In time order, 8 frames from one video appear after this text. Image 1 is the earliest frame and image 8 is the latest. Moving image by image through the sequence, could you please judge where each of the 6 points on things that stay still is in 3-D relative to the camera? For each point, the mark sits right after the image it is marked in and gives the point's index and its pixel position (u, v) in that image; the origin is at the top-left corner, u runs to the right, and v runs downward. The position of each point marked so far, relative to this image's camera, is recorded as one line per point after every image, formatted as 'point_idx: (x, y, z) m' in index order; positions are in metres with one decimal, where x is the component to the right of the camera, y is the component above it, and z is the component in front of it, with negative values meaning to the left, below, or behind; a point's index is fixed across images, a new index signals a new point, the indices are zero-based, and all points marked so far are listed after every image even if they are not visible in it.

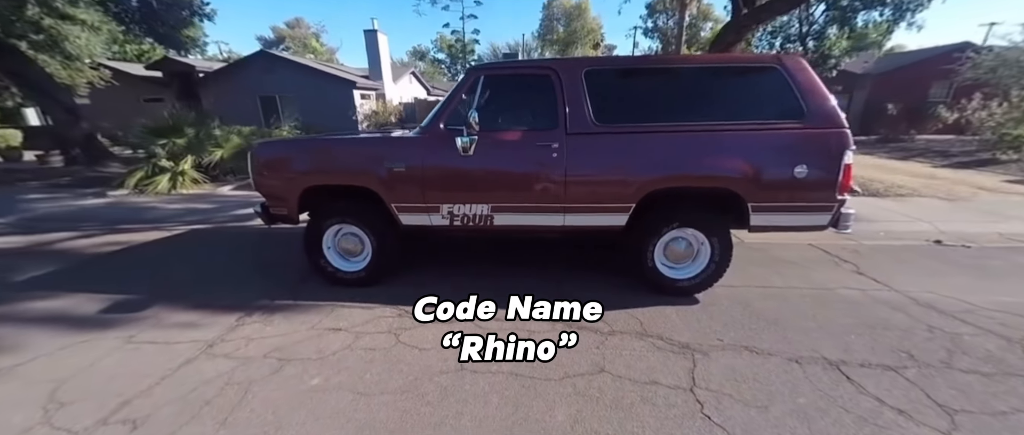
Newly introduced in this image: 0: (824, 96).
0: (+2.4, +0.9, +2.9) m
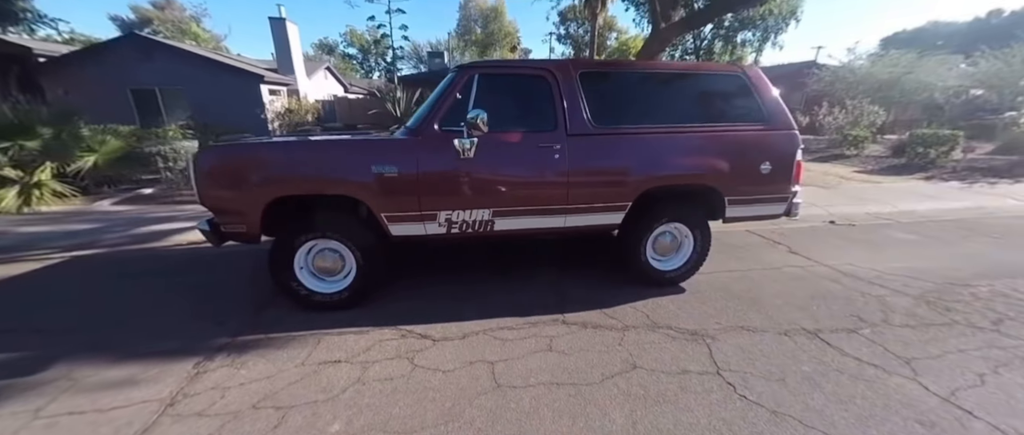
0: (+2.4, +1.0, +3.4) m
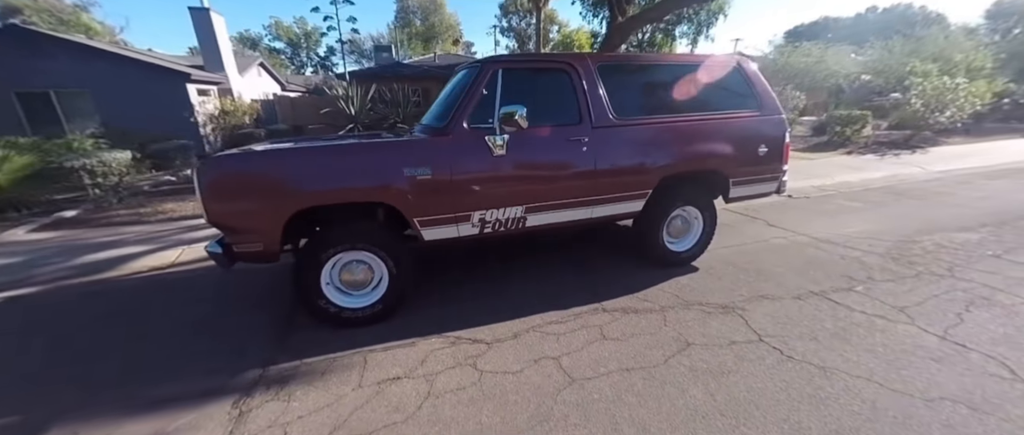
0: (+2.5, +1.2, +3.7) m
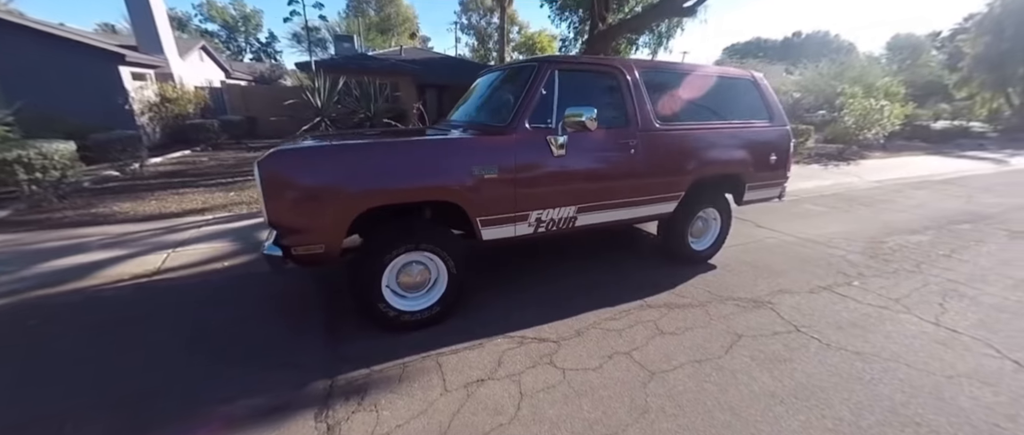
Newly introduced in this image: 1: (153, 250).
0: (+2.8, +1.2, +4.1) m
1: (-3.8, -0.3, +4.2) m
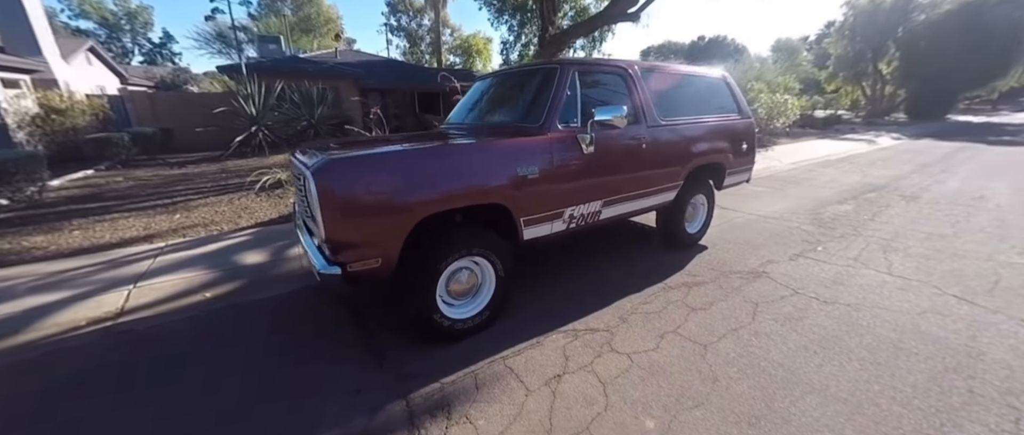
0: (+2.7, +1.4, +4.6) m
1: (-3.7, -0.6, +3.5) m
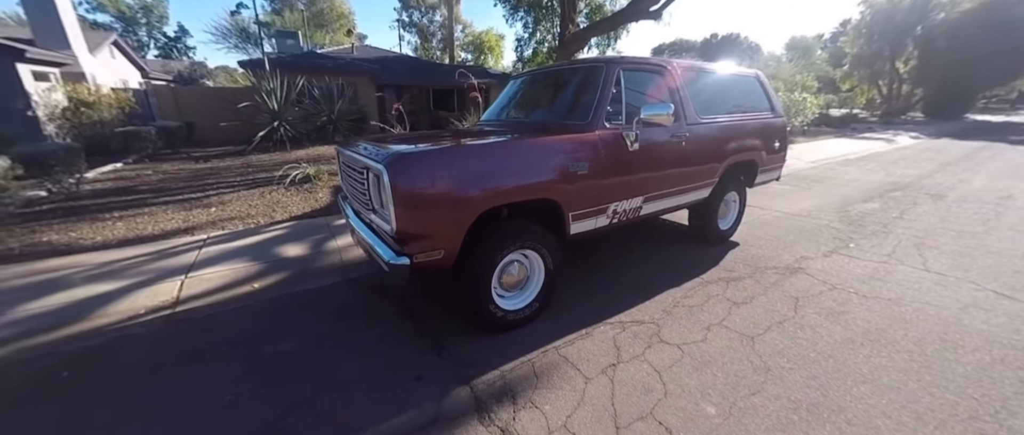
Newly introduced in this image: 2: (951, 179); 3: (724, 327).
0: (+3.1, +1.5, +4.7) m
1: (-3.3, -0.6, +3.6) m
2: (+8.4, +0.7, +7.4) m
3: (+1.6, -0.8, +2.9) m
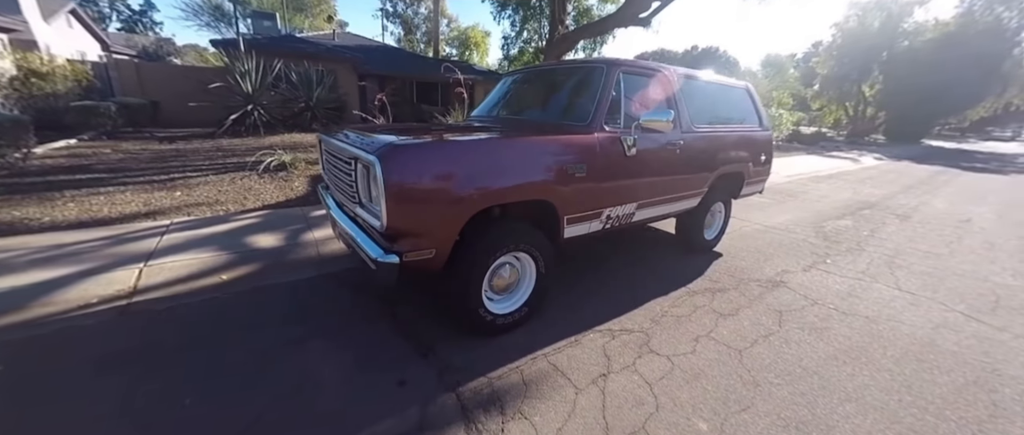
0: (+3.0, +1.3, +4.7) m
1: (-3.4, -0.4, +3.3) m
2: (+8.1, +0.4, +7.8) m
3: (+1.5, -0.9, +2.8) m
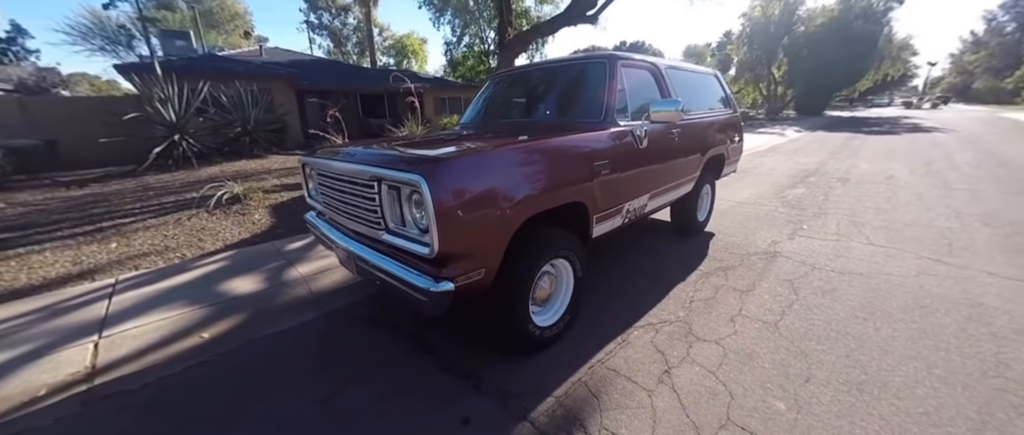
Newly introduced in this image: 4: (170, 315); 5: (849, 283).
0: (+2.7, +1.6, +5.0) m
1: (-3.2, -0.9, +2.7) m
2: (+7.4, +1.2, +8.7) m
3: (+1.7, -0.7, +2.9) m
4: (-2.7, -0.8, +3.1) m
5: (+2.9, -0.6, +3.4) m
